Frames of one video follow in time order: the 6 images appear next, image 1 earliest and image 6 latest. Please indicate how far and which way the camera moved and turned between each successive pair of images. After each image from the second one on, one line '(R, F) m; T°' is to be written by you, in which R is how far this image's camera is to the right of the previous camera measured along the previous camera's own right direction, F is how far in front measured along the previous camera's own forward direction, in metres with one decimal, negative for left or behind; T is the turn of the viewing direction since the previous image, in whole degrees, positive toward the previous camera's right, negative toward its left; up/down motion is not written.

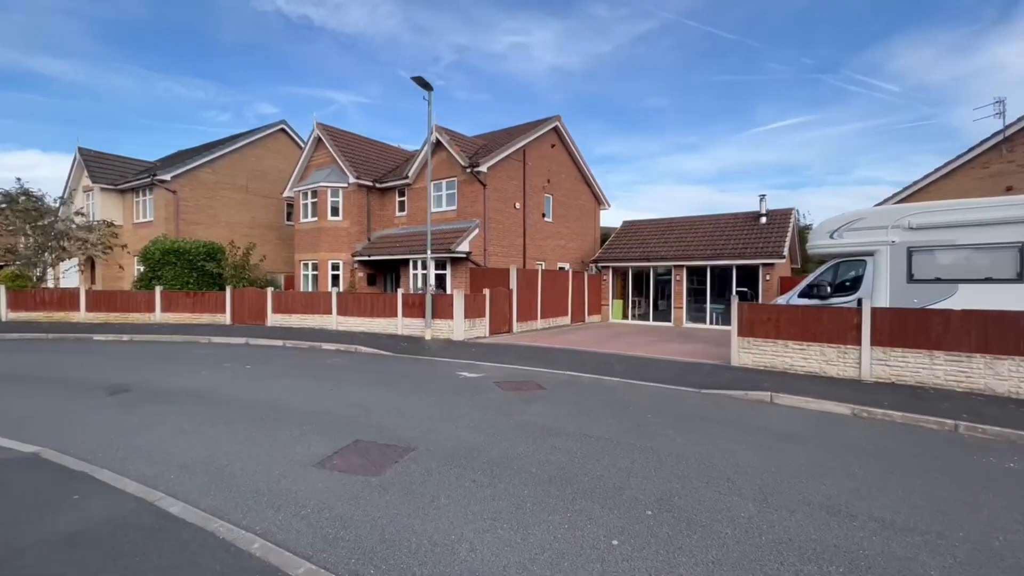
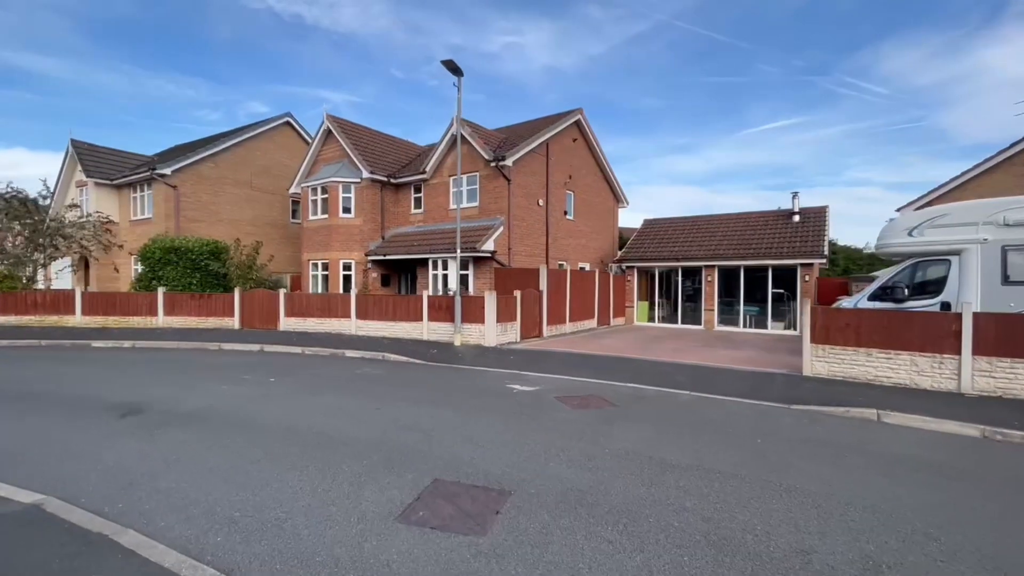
(-1.4, +1.2) m; +1°
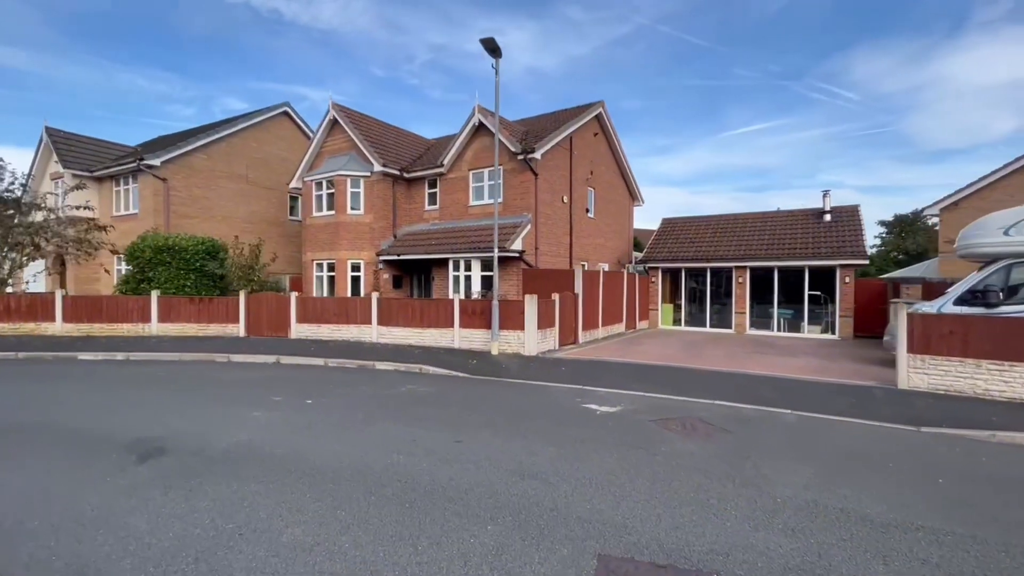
(-1.8, +1.4) m; +2°
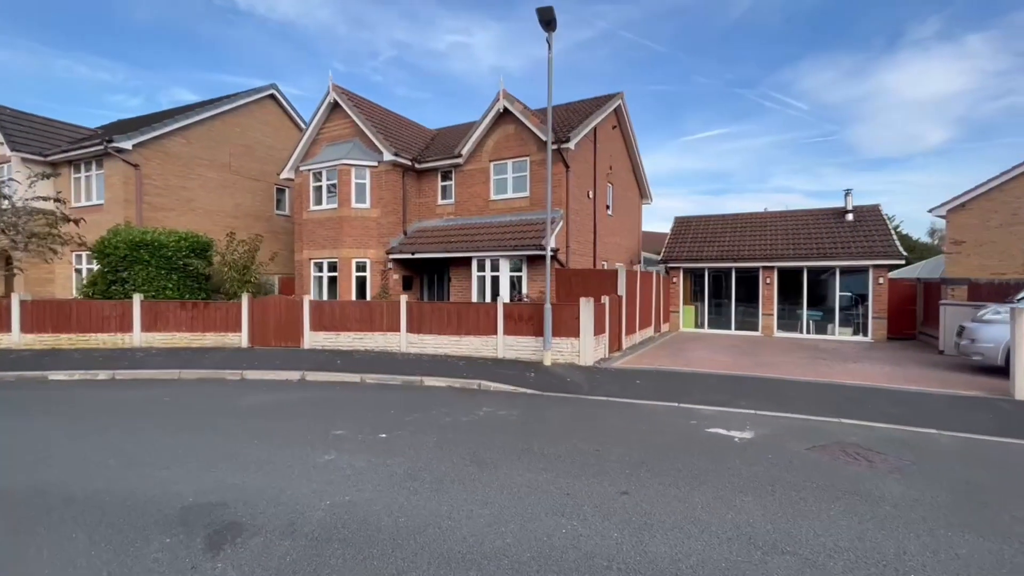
(-2.3, +1.6) m; +4°
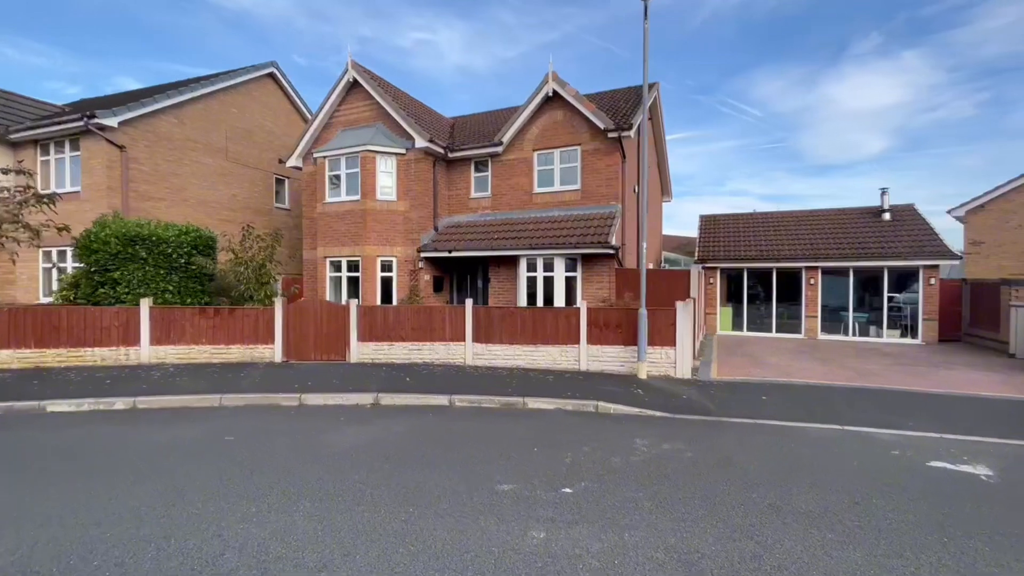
(-2.8, +1.7) m; +4°
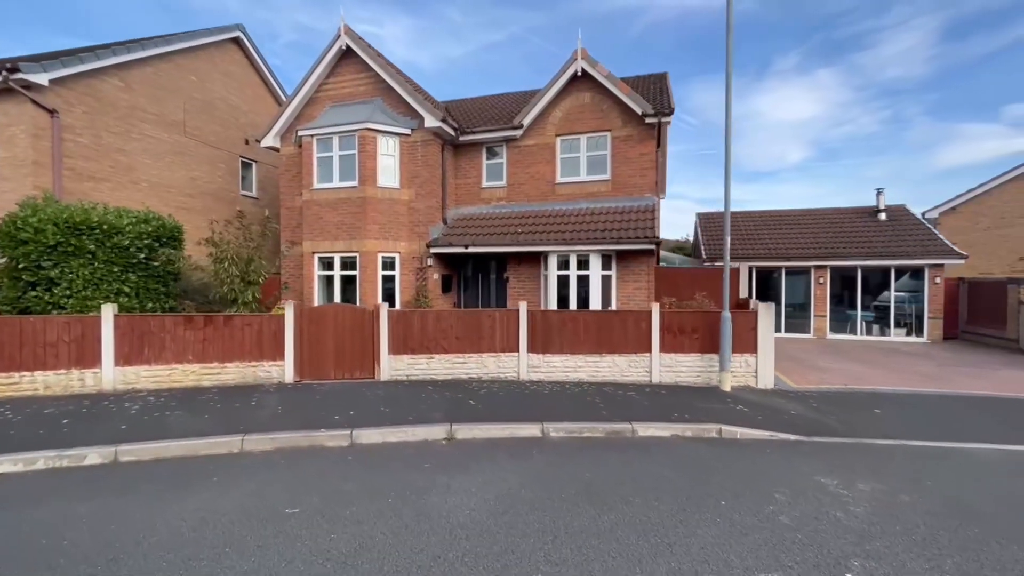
(-2.3, +1.8) m; +7°
